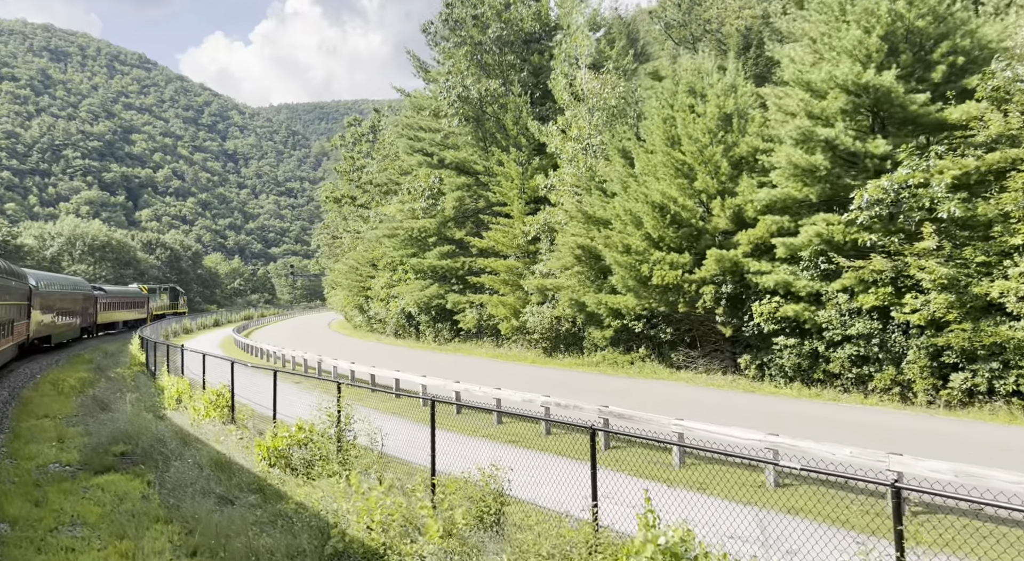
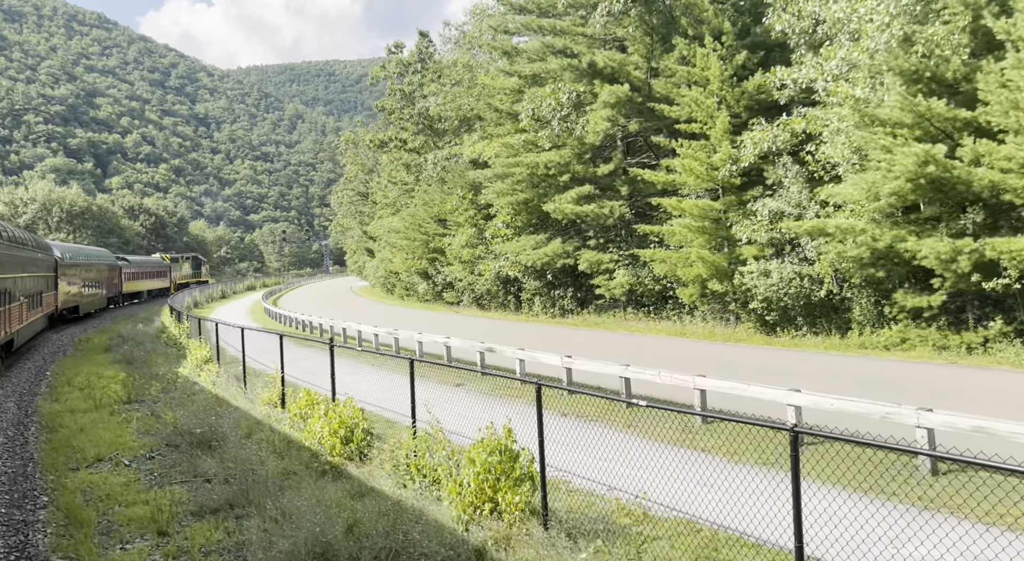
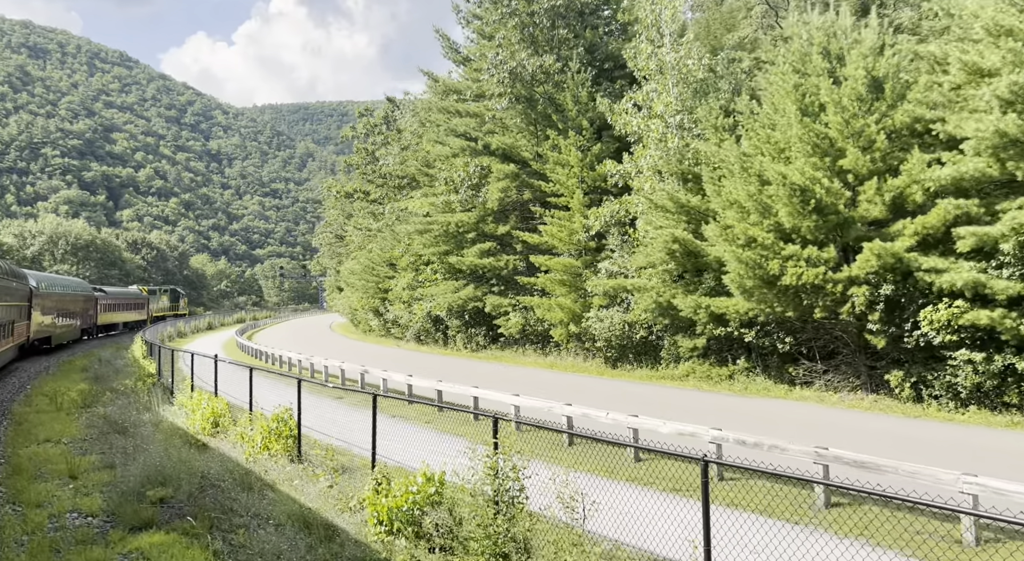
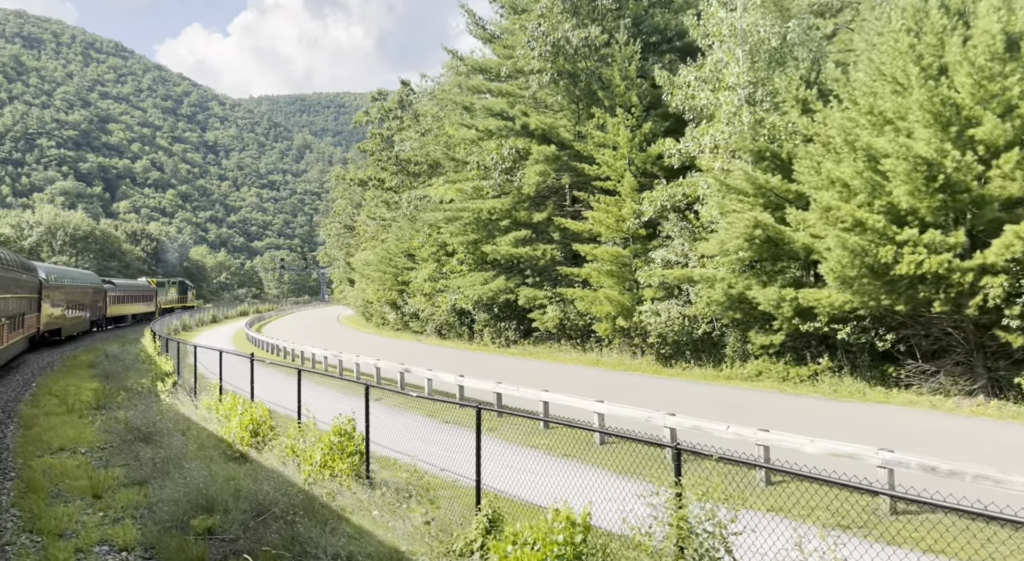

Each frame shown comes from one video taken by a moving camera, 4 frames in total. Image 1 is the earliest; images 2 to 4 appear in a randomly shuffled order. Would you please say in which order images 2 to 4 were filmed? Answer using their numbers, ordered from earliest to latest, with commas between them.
3, 4, 2
